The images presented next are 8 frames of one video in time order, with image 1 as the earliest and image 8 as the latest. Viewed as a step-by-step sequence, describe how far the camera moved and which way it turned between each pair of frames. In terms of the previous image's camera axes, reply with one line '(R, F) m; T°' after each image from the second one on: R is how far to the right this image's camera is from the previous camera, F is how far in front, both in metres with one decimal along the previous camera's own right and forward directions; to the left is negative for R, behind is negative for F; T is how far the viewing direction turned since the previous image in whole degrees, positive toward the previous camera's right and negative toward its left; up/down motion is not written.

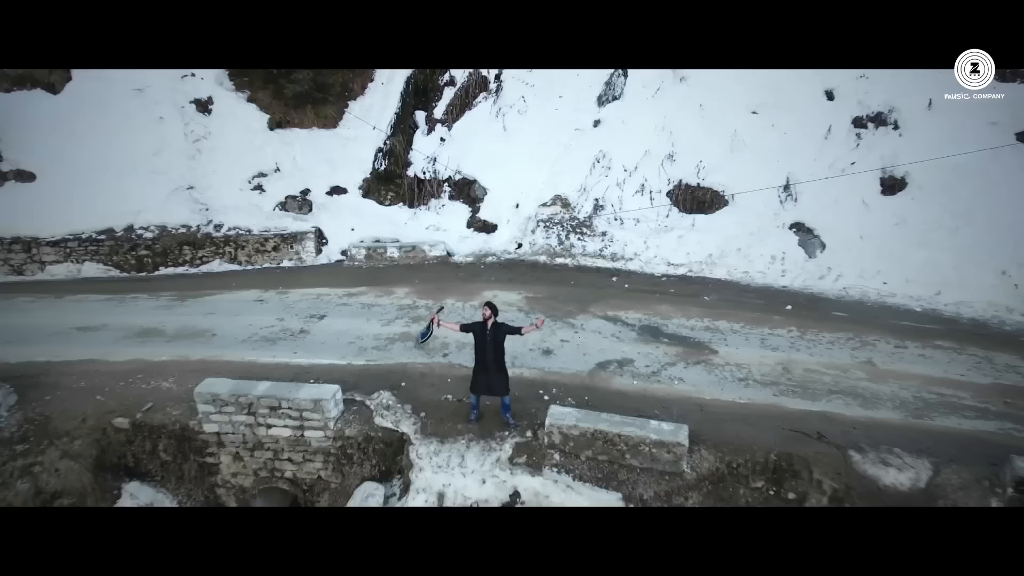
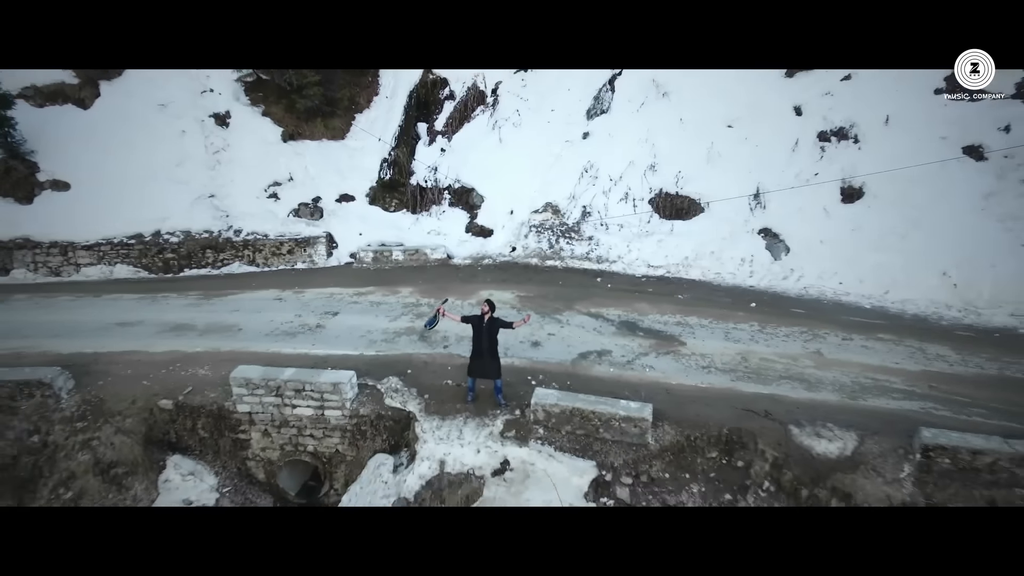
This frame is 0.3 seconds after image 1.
(+0.1, -0.7) m; 0°
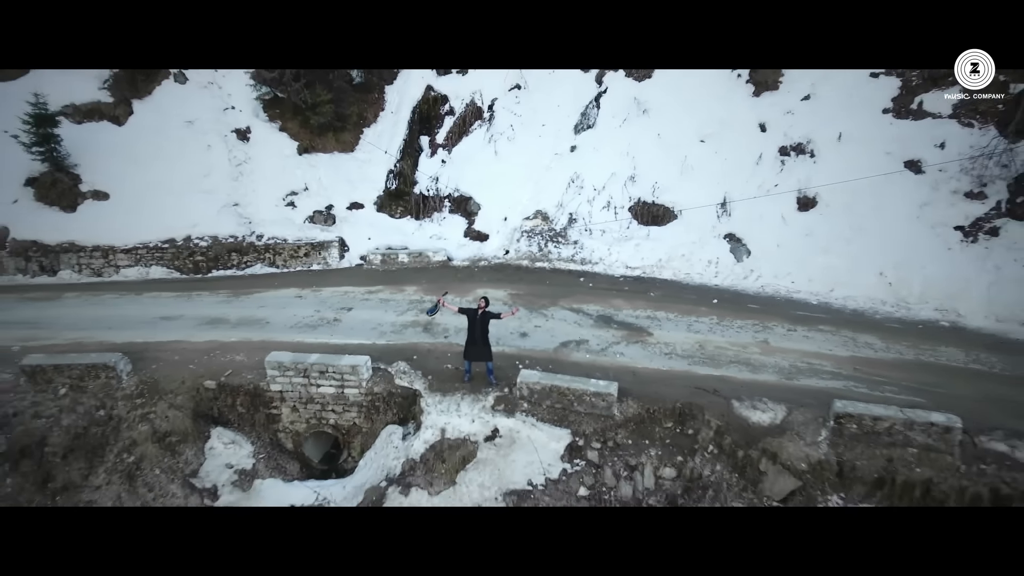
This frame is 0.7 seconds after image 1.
(+0.1, -1.0) m; 0°
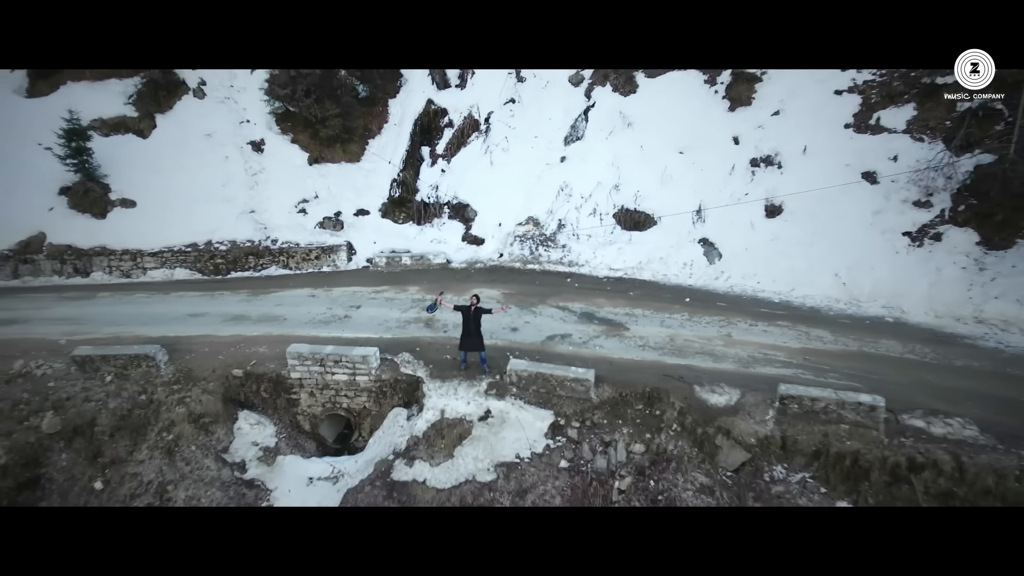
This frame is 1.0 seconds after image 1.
(+0.1, -0.9) m; 0°
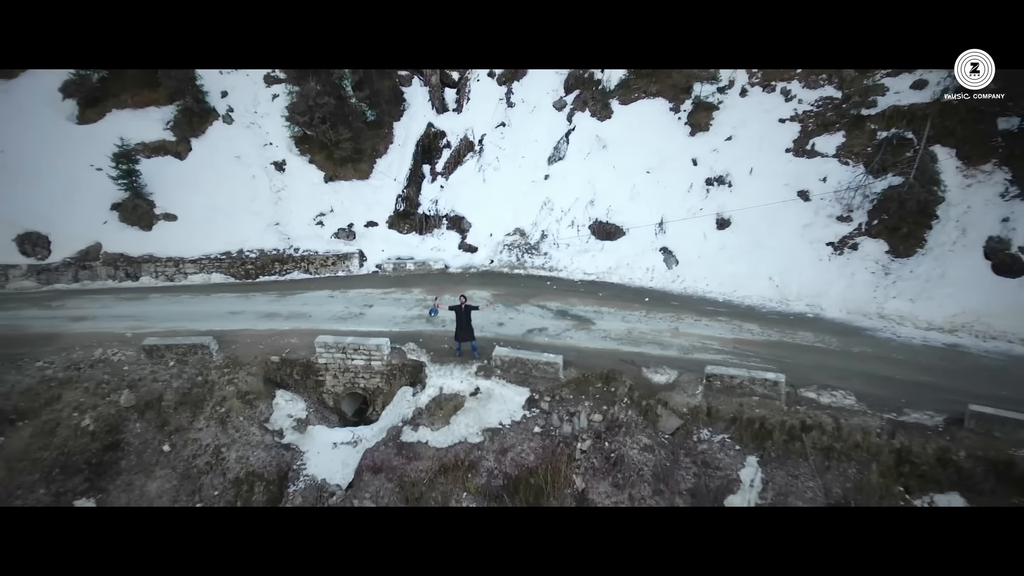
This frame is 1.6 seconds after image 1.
(+0.2, -1.7) m; 0°
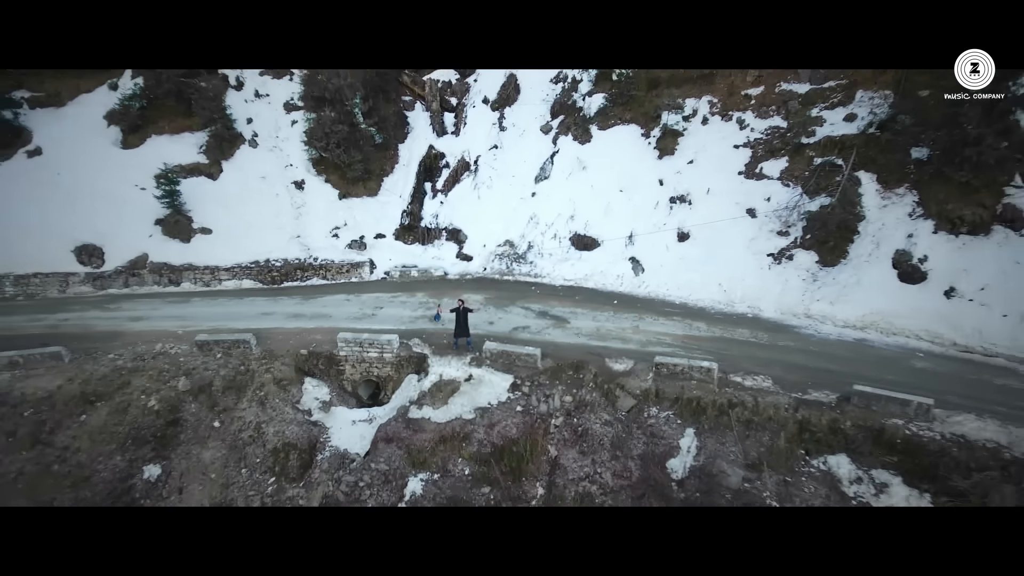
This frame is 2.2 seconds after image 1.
(+0.2, -1.9) m; 0°
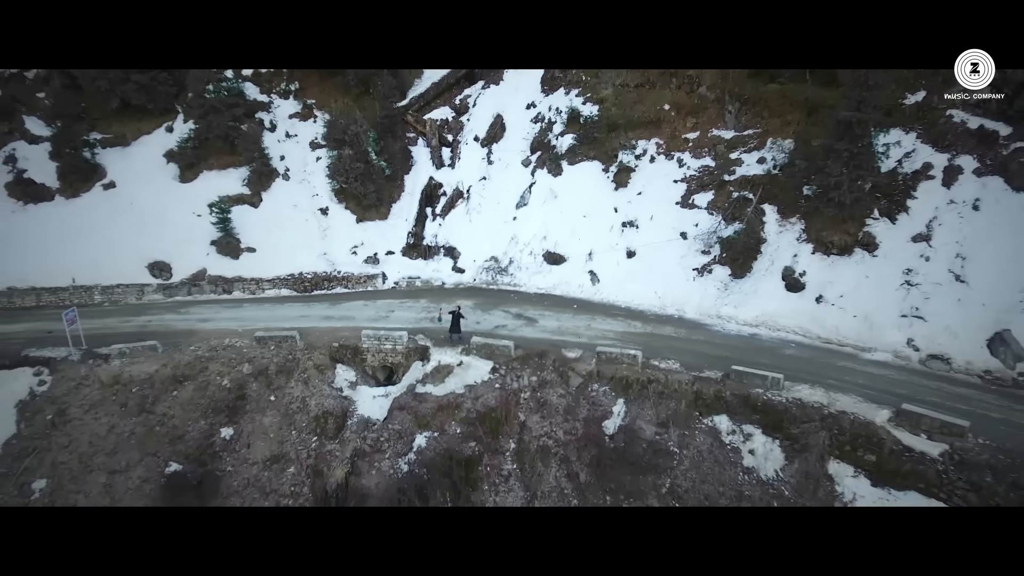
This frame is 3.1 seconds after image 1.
(+0.4, -3.5) m; 0°
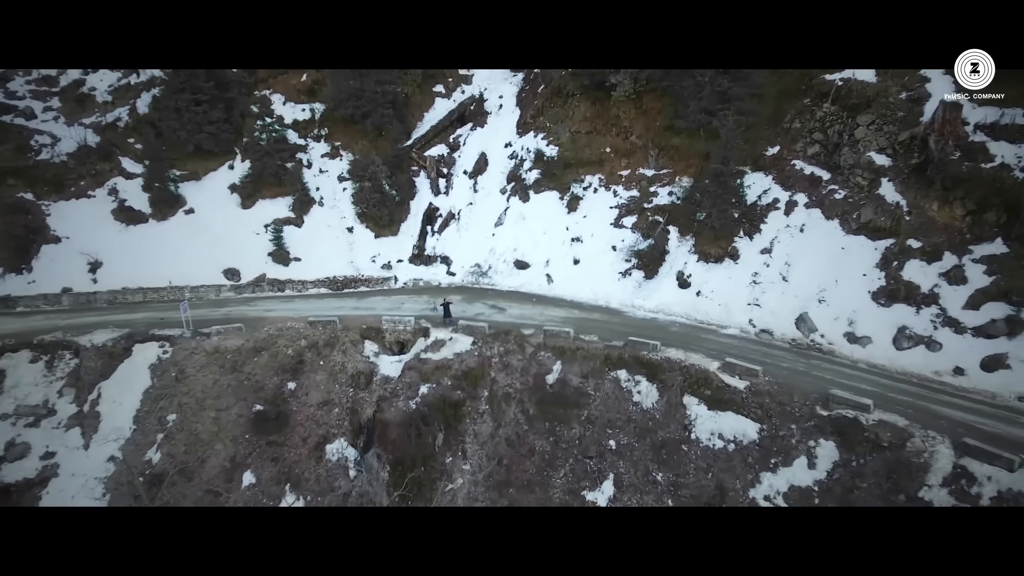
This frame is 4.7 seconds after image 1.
(+0.8, -6.2) m; 0°
